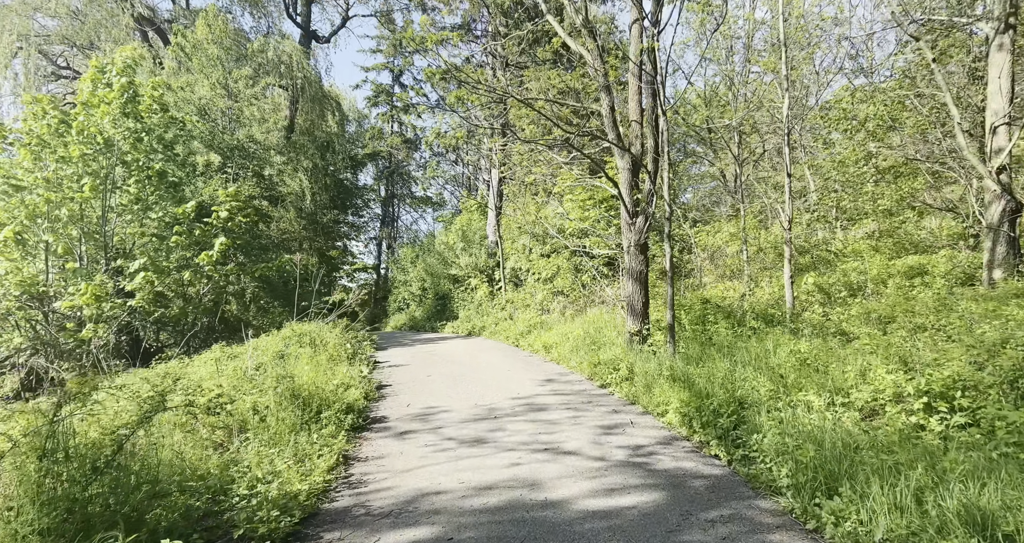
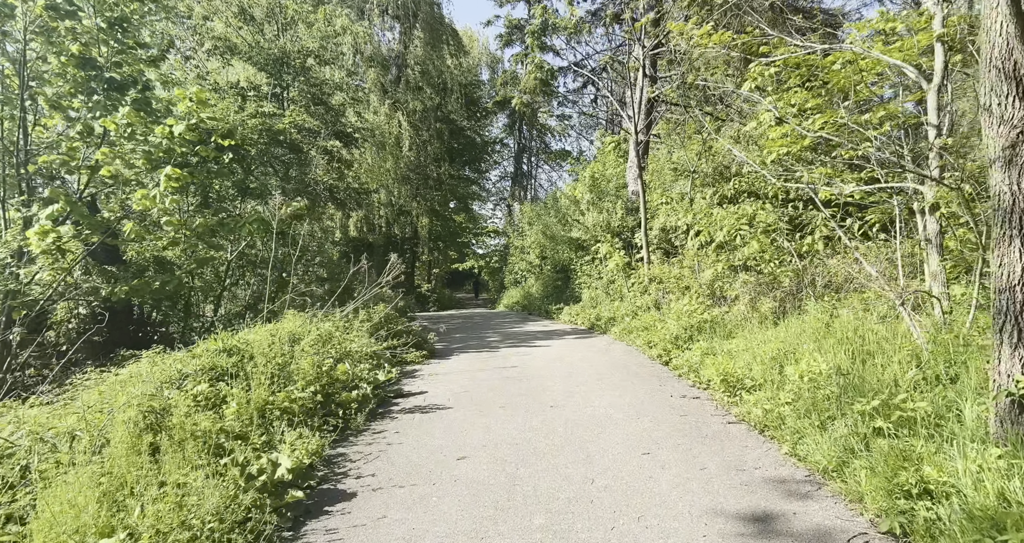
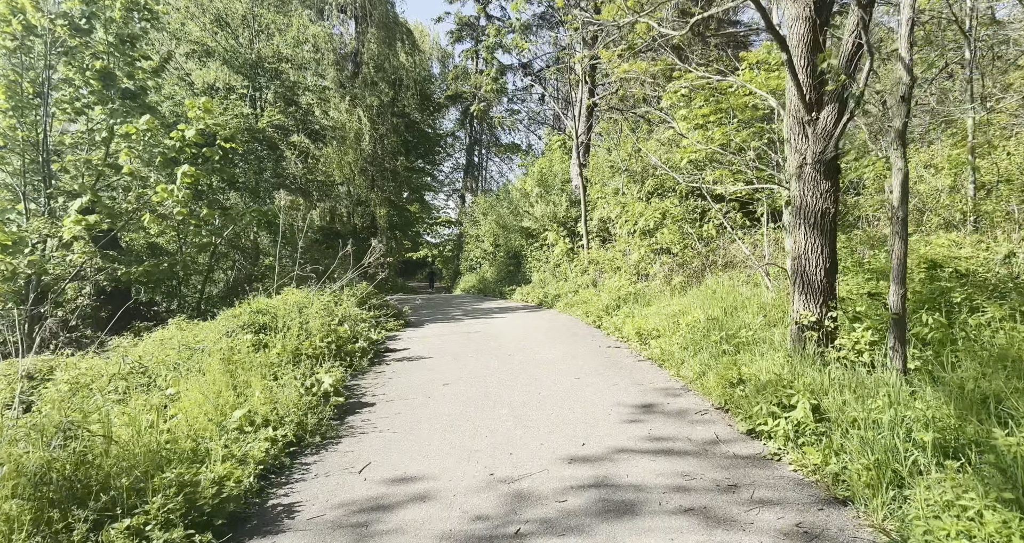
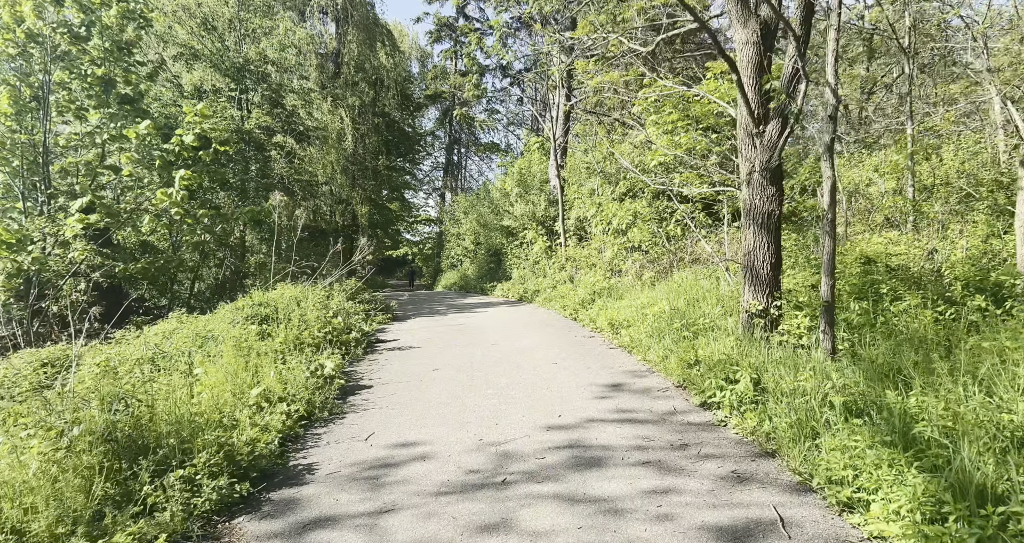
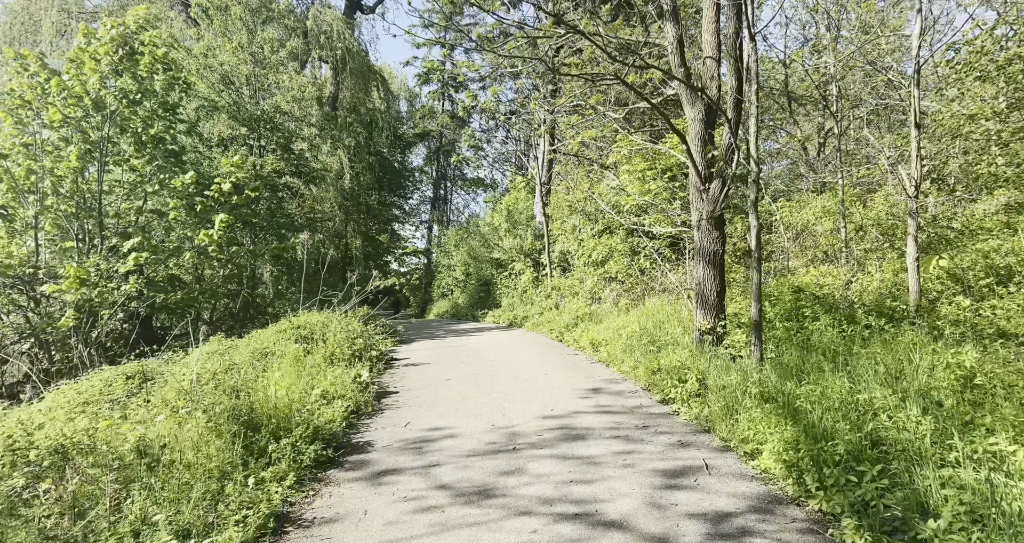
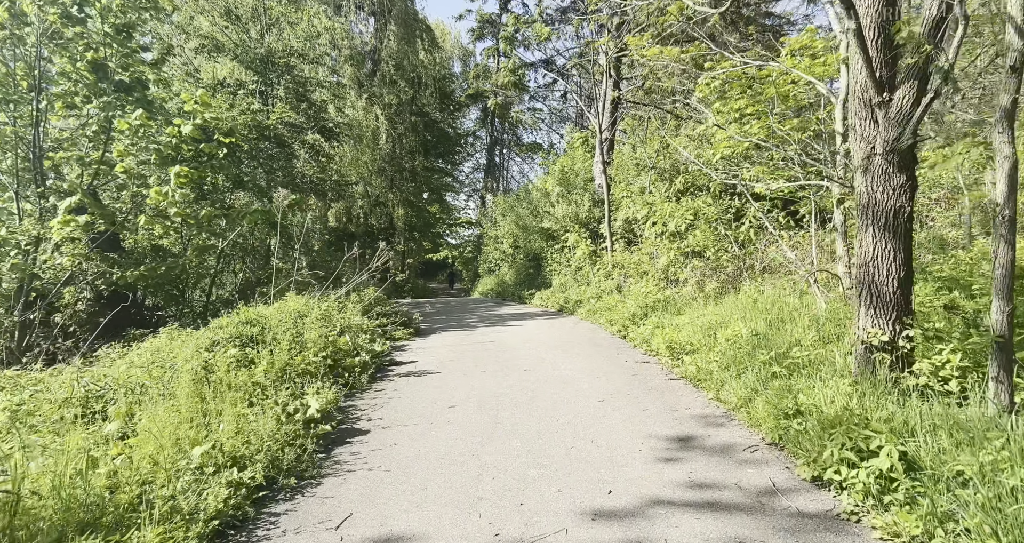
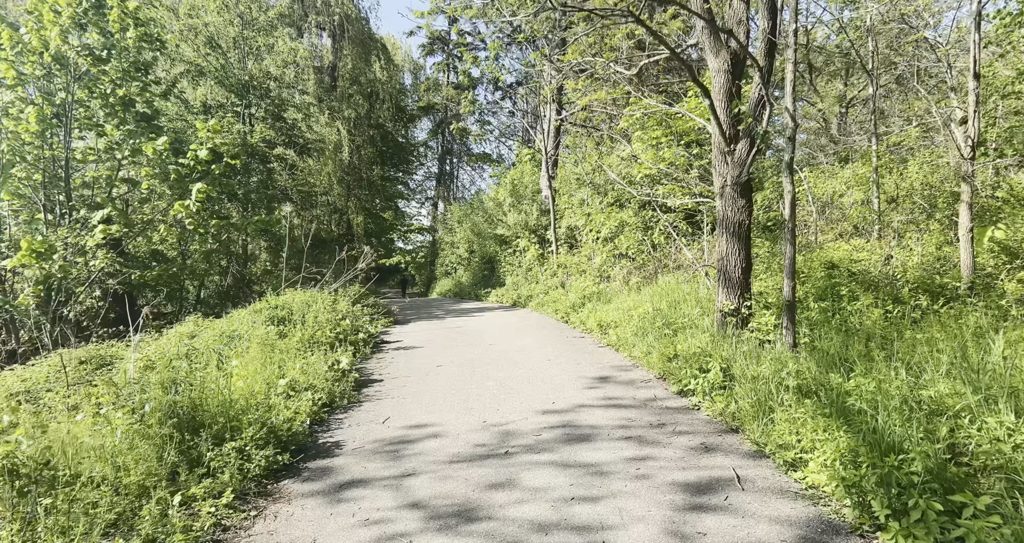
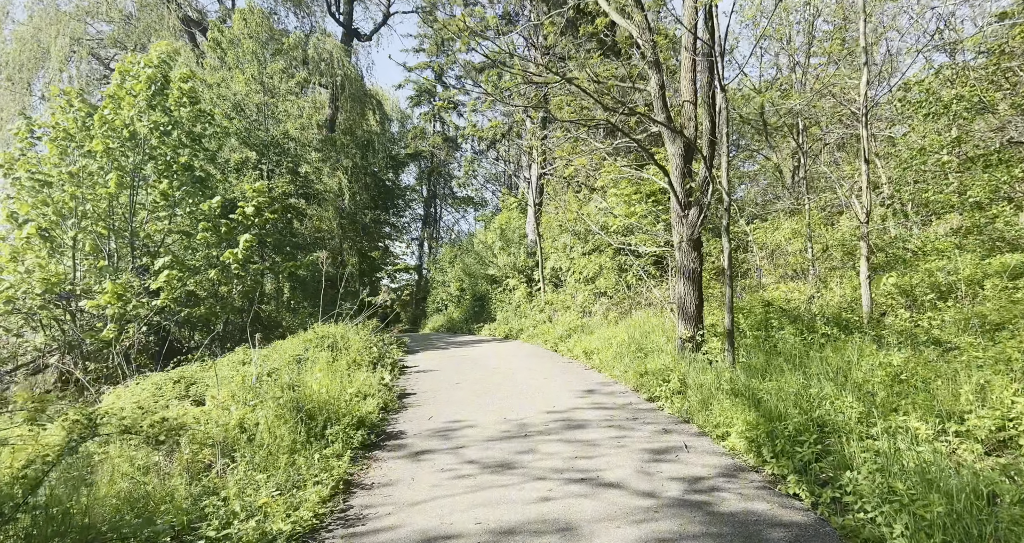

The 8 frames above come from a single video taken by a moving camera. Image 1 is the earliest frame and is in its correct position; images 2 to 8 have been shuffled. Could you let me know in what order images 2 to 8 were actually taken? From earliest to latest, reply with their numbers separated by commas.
8, 5, 7, 4, 3, 6, 2
